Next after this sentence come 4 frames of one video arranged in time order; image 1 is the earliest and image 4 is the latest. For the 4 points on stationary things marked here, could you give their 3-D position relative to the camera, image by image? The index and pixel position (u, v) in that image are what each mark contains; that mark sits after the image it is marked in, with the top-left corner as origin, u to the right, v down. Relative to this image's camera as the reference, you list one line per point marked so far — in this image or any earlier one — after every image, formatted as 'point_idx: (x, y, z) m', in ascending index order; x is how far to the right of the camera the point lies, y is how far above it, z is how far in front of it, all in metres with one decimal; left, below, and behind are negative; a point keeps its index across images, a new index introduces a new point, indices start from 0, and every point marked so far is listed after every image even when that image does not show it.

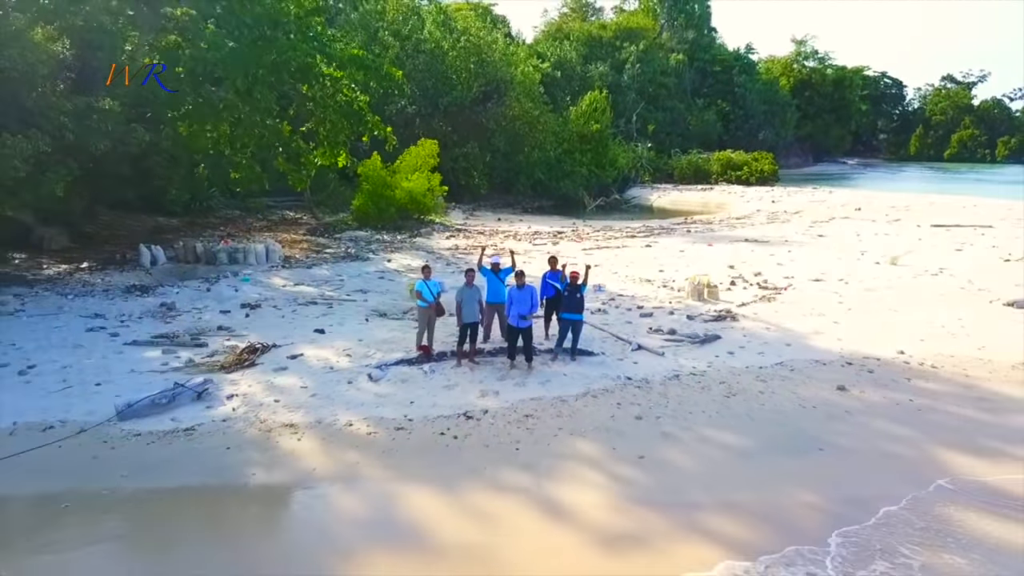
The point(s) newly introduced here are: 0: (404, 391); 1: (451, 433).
0: (-1.0, -1.0, +7.8) m
1: (-0.5, -1.2, +6.9) m
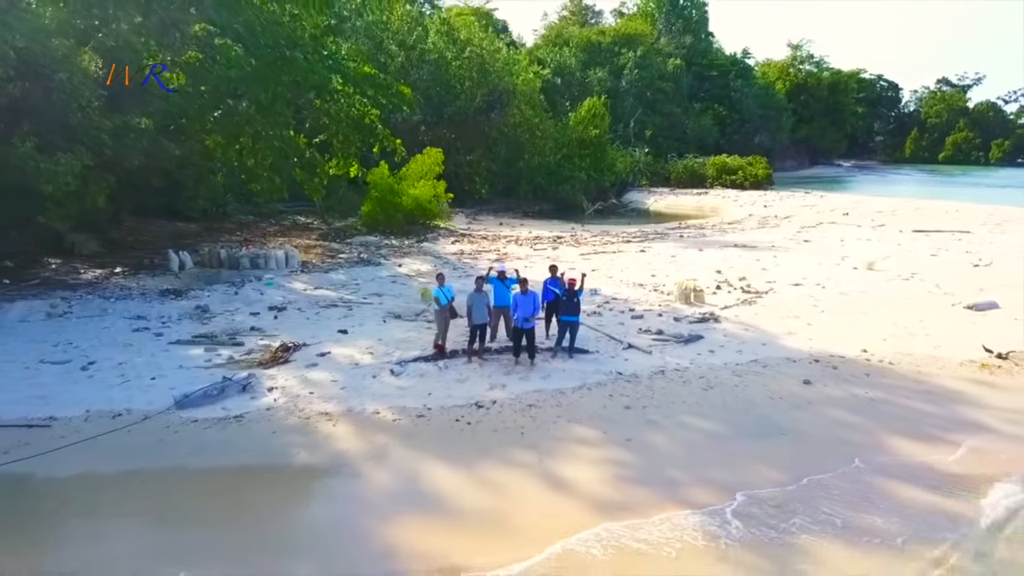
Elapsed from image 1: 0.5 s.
0: (-1.0, -1.0, +8.9) m
1: (-0.5, -1.3, +8.0) m
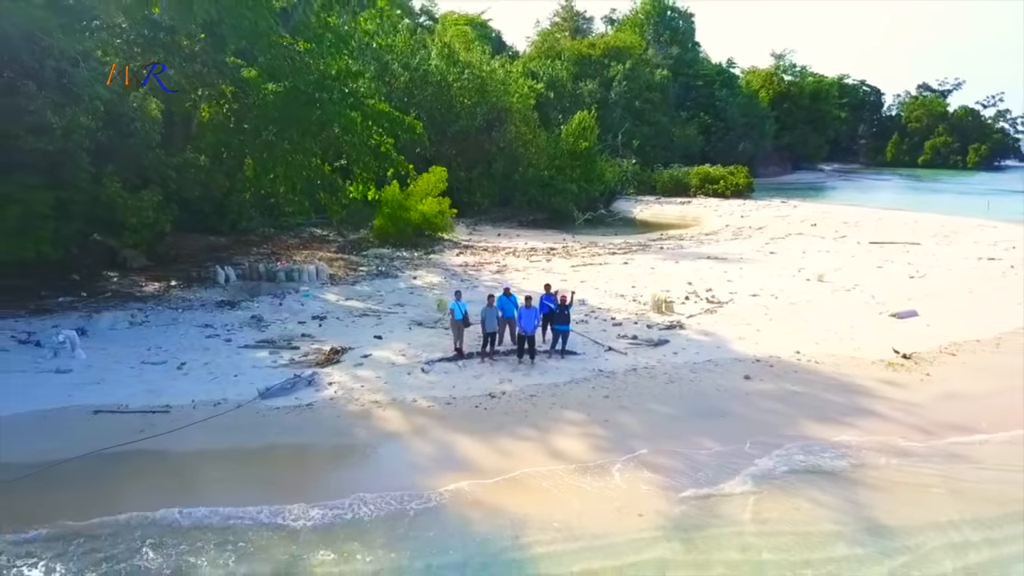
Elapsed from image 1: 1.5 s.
0: (-0.9, -1.3, +11.4) m
1: (-0.4, -1.5, +10.5) m
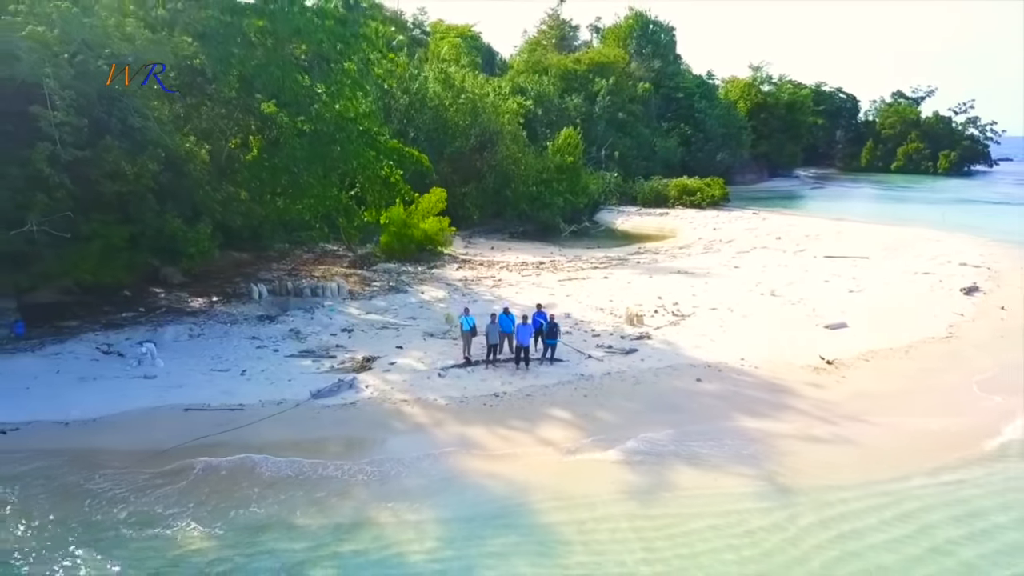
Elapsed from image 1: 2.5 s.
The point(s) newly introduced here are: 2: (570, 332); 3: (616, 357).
0: (-0.9, -1.7, +14.3) m
1: (-0.4, -1.9, +13.4) m
2: (+1.2, -1.0, +17.2) m
3: (+2.0, -1.3, +15.6) m
